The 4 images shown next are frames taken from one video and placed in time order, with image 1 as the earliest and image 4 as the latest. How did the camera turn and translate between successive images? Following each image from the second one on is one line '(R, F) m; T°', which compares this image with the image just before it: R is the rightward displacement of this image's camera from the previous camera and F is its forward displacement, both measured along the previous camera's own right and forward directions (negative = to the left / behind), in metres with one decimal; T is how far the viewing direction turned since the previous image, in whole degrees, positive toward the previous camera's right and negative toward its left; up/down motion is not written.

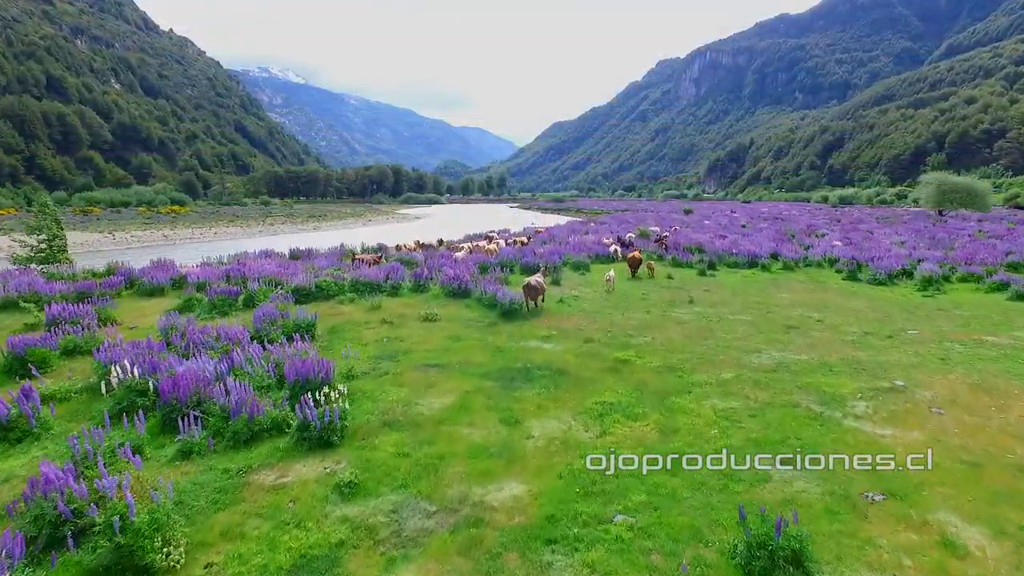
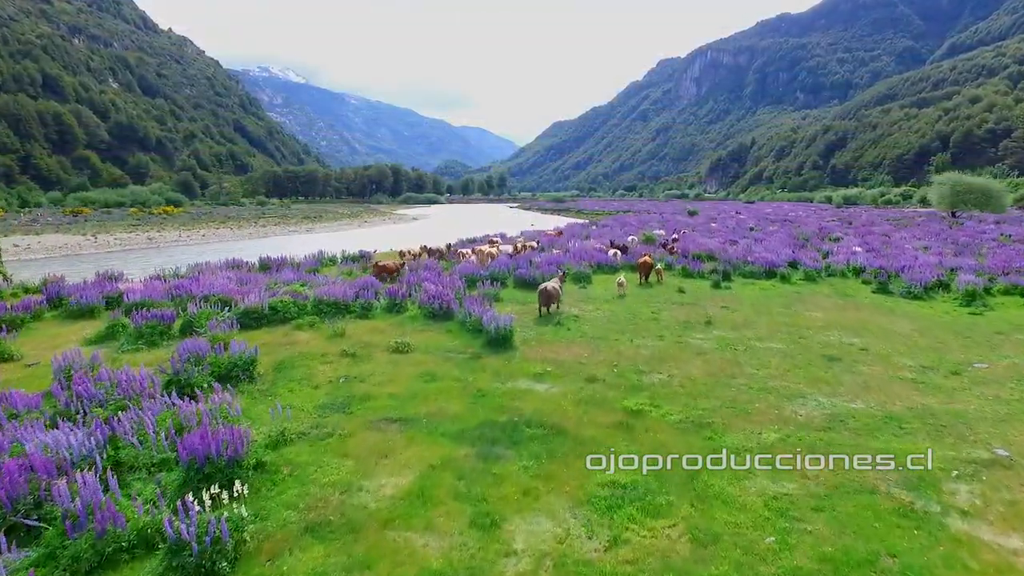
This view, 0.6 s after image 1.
(+0.2, +1.7) m; 0°
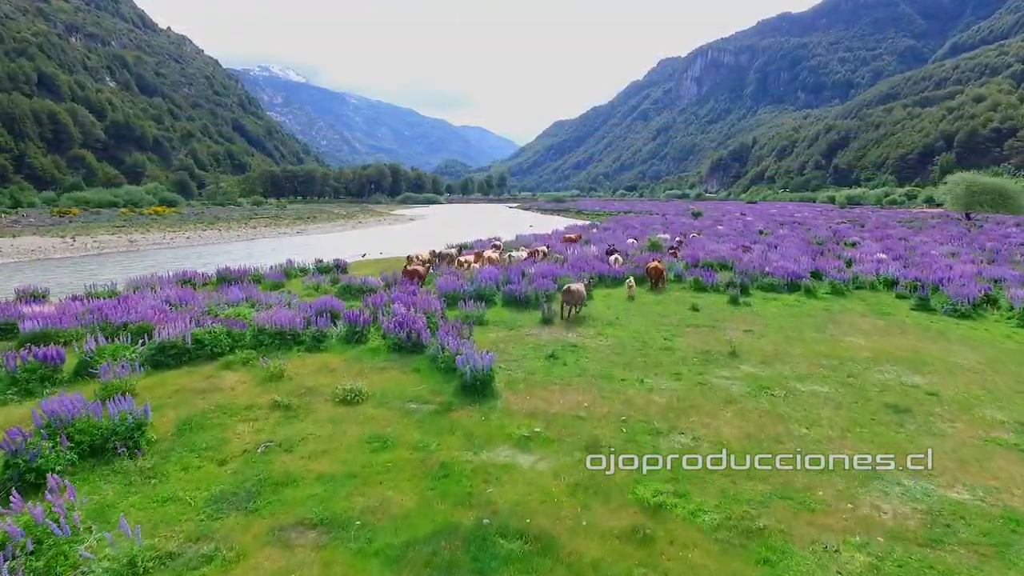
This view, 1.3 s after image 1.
(+0.2, +1.9) m; 0°
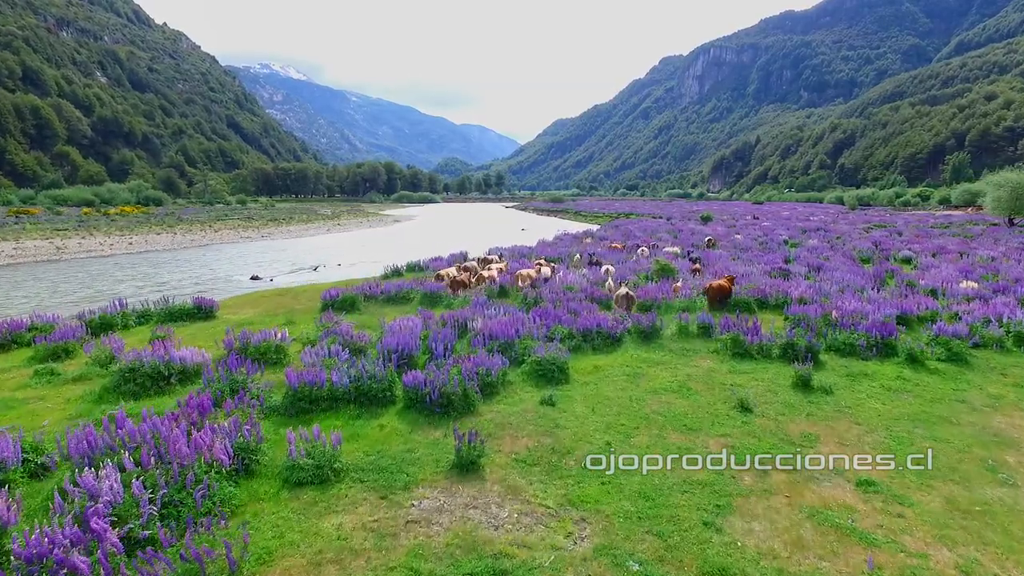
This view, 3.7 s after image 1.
(+0.9, +5.4) m; 0°
